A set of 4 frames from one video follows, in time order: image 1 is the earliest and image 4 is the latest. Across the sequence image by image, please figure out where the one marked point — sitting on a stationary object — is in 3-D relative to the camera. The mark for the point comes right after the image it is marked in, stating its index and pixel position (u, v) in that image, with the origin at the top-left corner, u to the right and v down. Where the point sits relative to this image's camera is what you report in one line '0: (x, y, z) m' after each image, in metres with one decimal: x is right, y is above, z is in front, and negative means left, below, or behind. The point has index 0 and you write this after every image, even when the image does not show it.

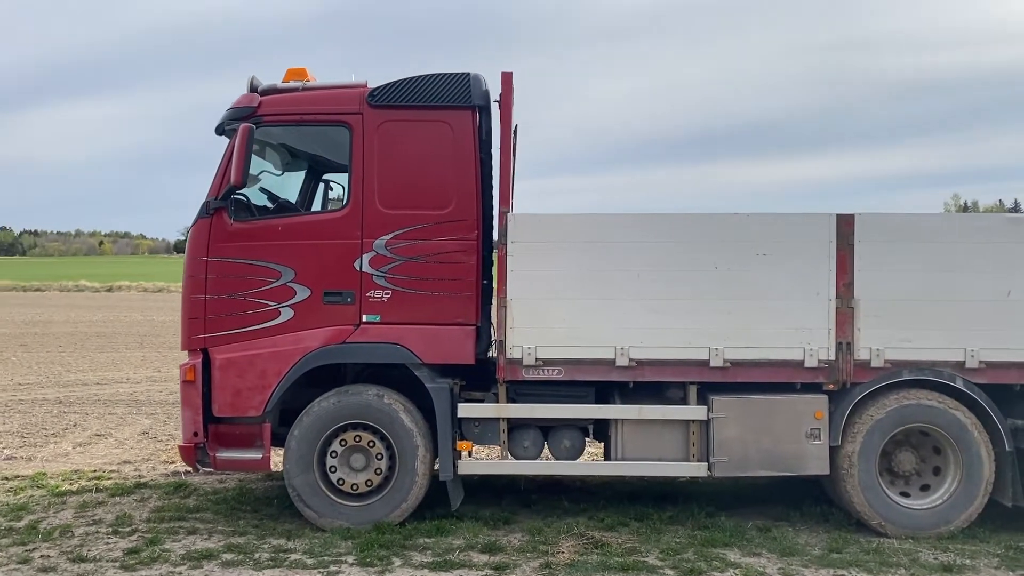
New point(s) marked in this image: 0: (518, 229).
0: (0.0, +0.4, +5.3) m
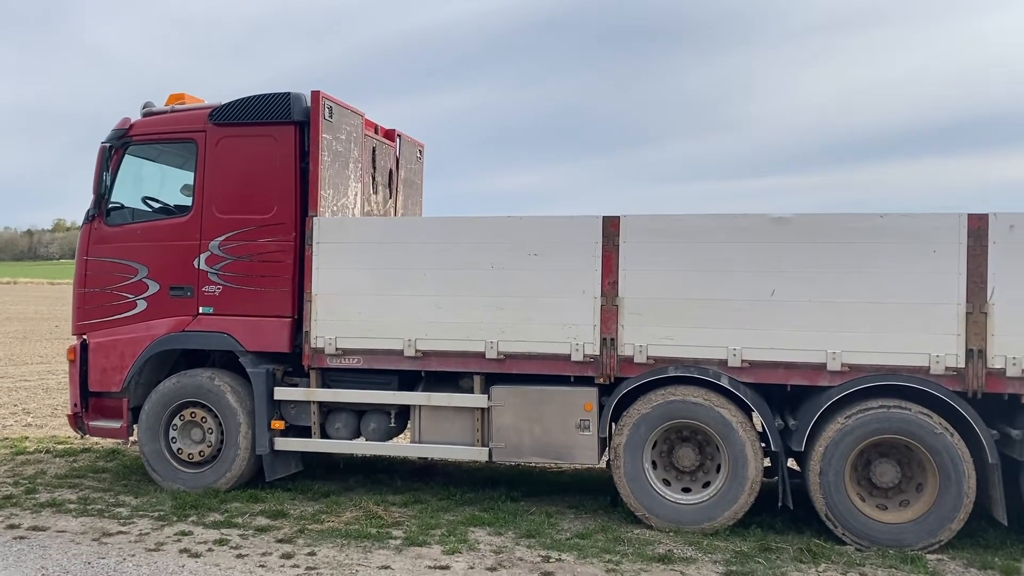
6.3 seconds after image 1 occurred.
0: (-1.6, +0.5, +6.0) m
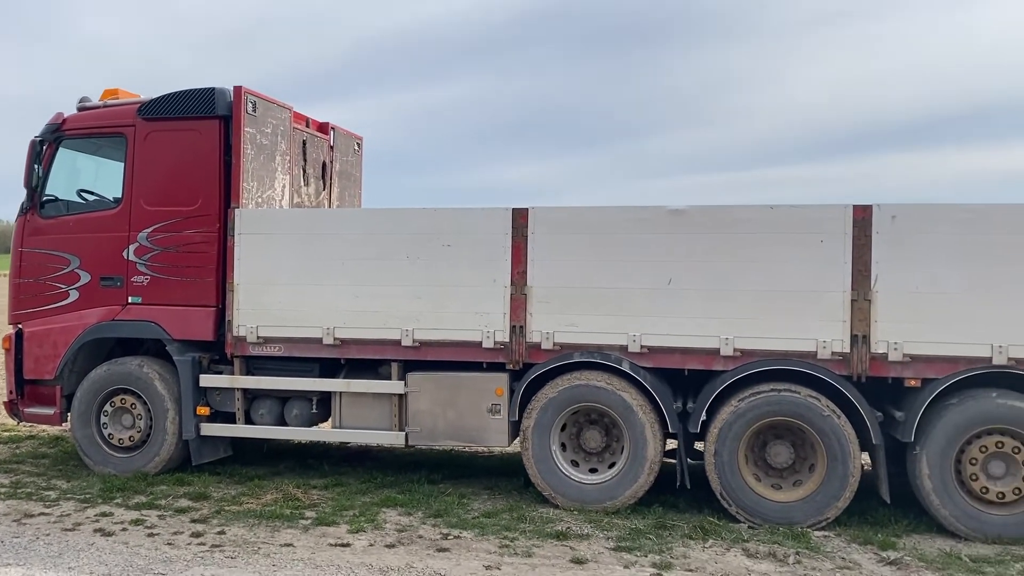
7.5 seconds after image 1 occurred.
0: (-2.3, +0.6, +6.1) m
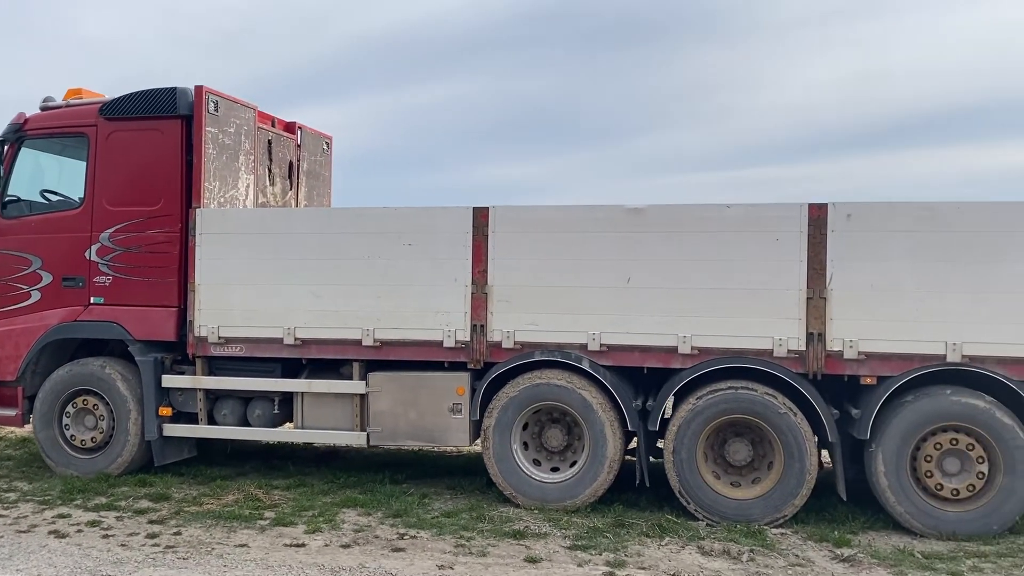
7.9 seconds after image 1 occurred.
0: (-2.6, +0.6, +6.1) m
